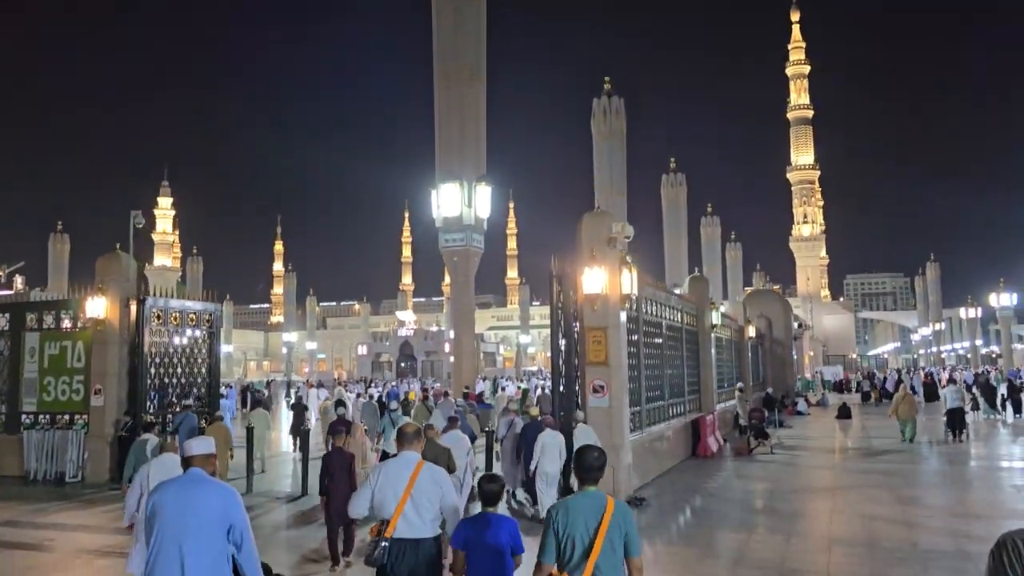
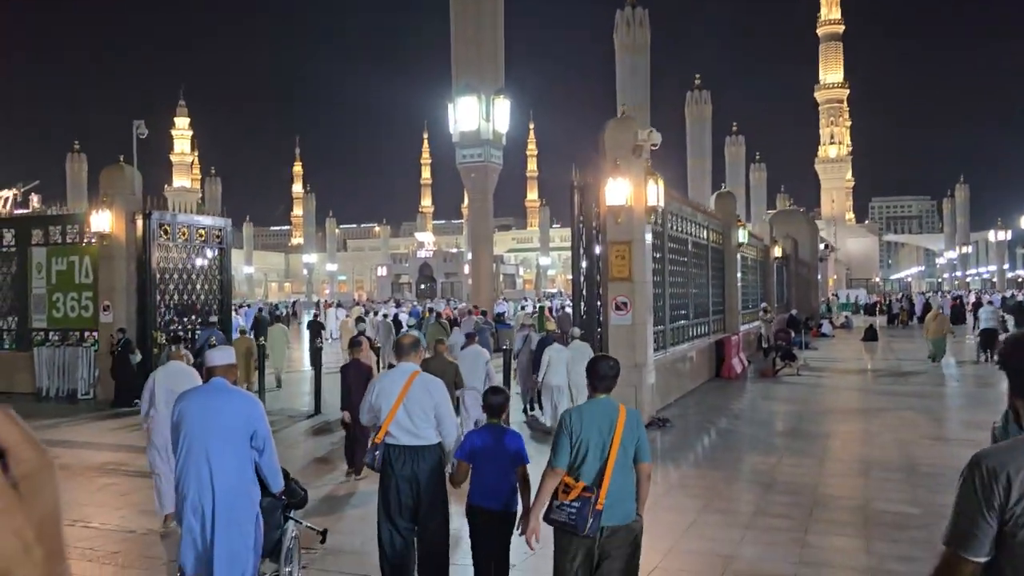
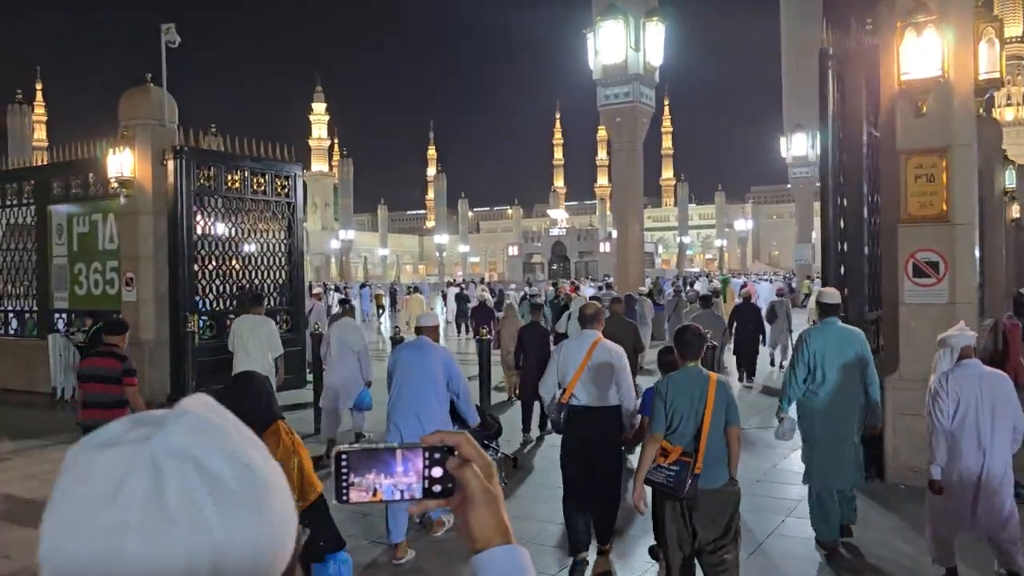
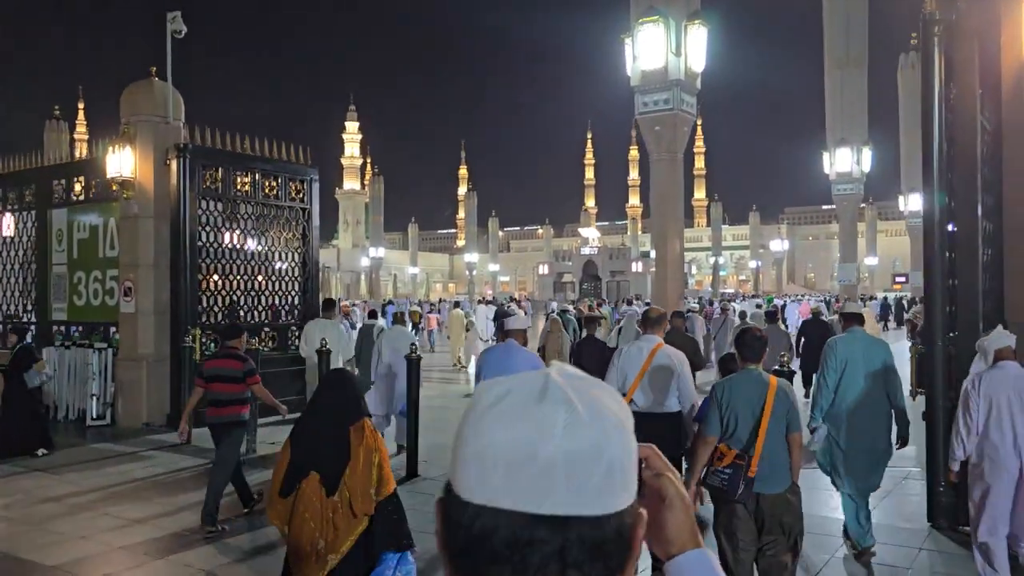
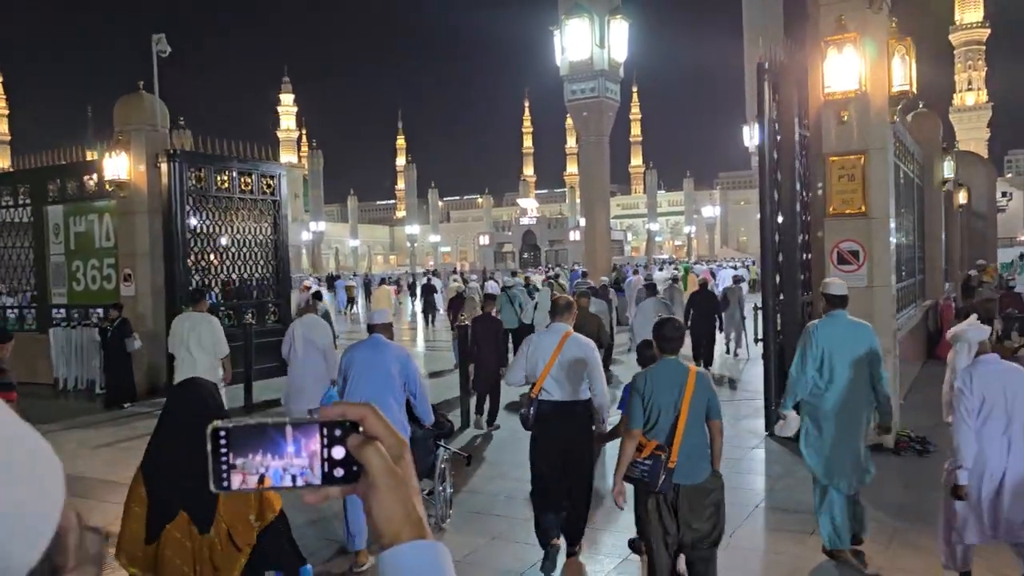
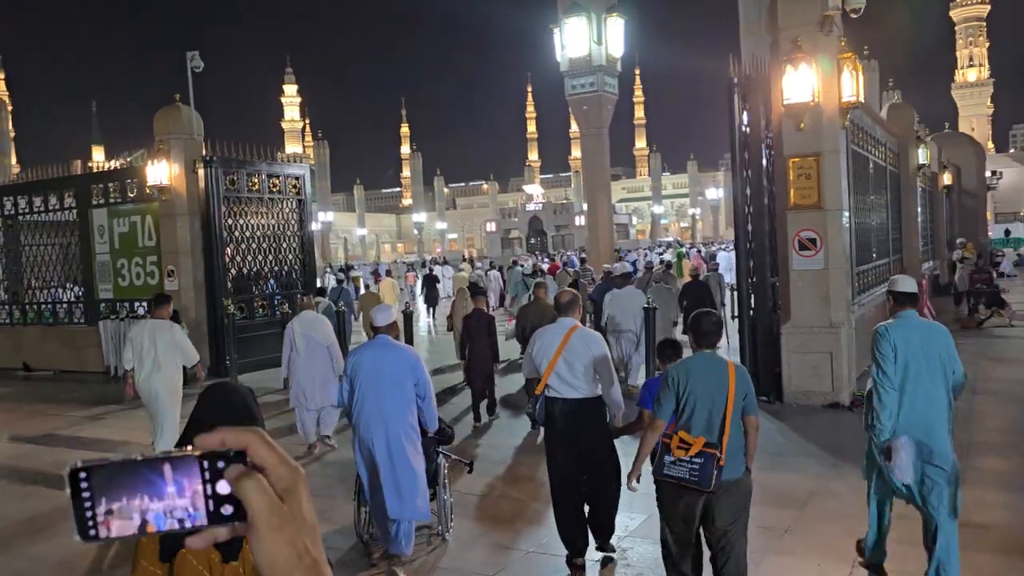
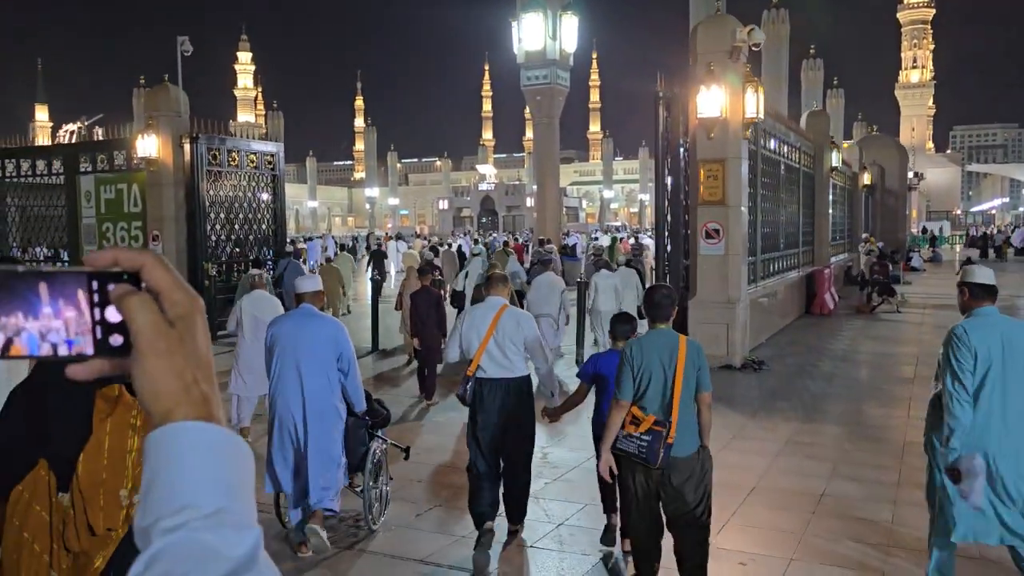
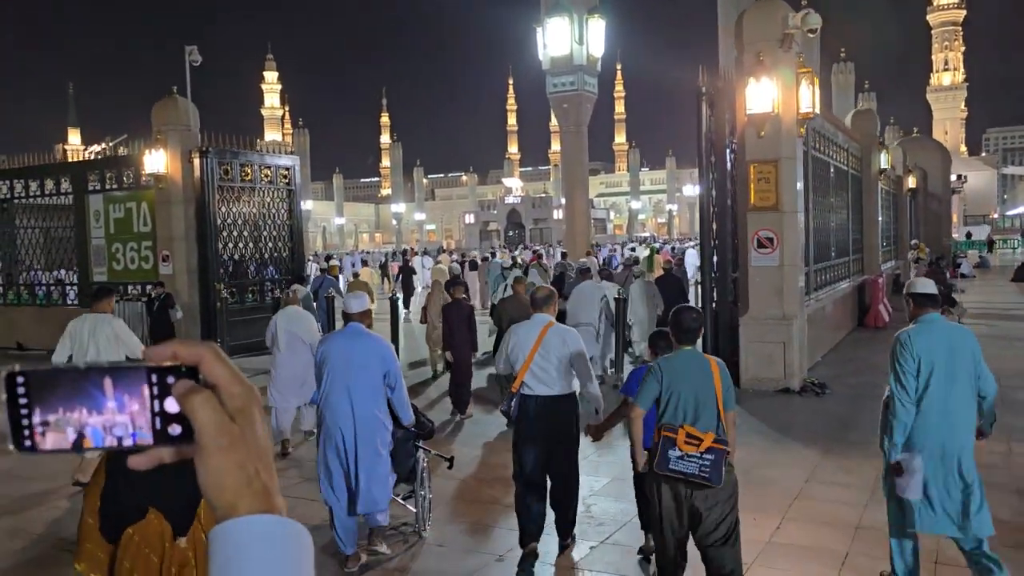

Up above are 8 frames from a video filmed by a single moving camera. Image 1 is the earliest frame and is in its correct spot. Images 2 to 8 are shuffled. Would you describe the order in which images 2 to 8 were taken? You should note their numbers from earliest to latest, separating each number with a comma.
2, 7, 8, 6, 5, 3, 4
